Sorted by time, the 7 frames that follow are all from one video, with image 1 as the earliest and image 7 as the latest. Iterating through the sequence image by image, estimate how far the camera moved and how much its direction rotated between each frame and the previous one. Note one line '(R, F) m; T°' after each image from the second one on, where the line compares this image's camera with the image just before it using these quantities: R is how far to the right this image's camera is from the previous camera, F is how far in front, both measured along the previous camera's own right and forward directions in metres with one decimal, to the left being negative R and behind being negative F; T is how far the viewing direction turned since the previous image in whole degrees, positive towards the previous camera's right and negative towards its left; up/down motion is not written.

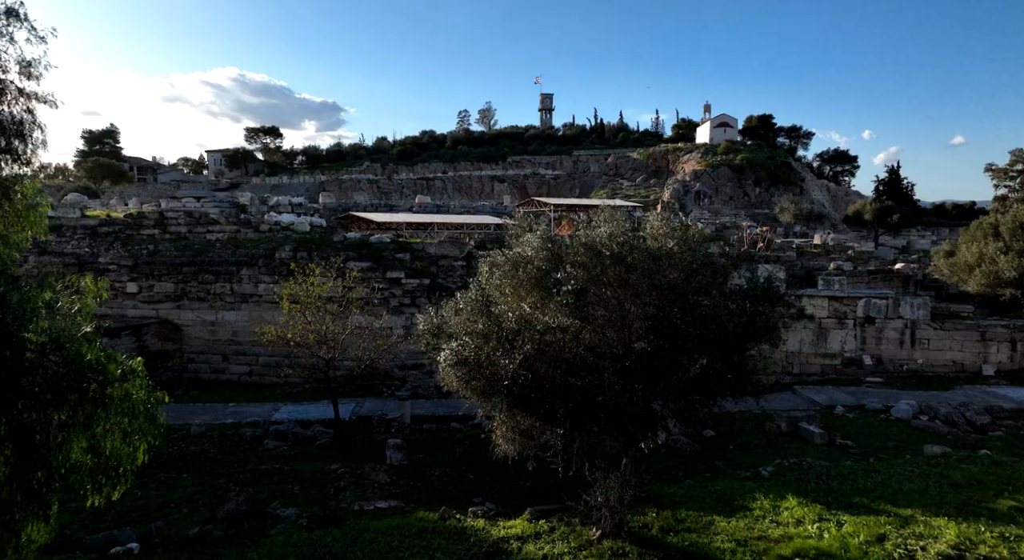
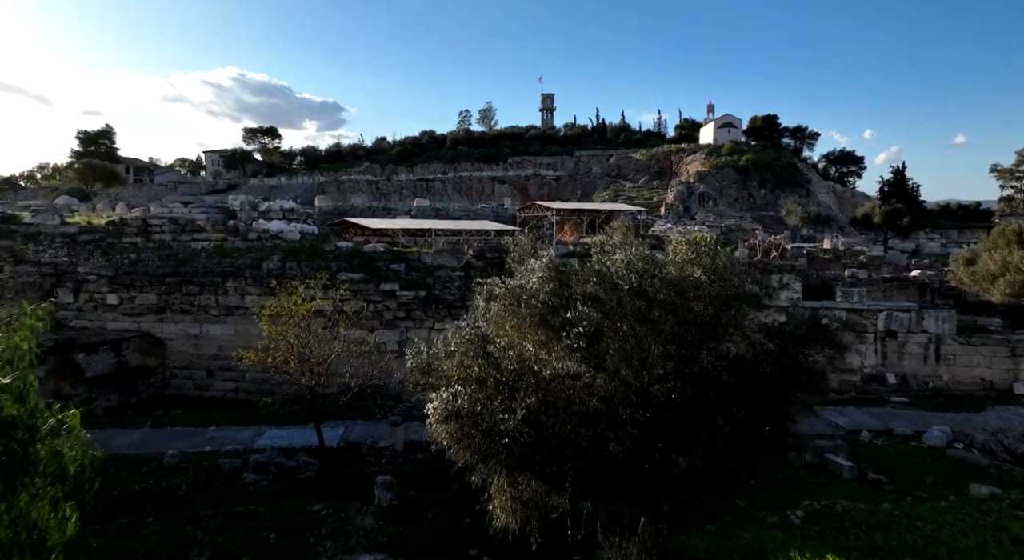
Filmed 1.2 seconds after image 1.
(0.0, +0.5) m; 0°
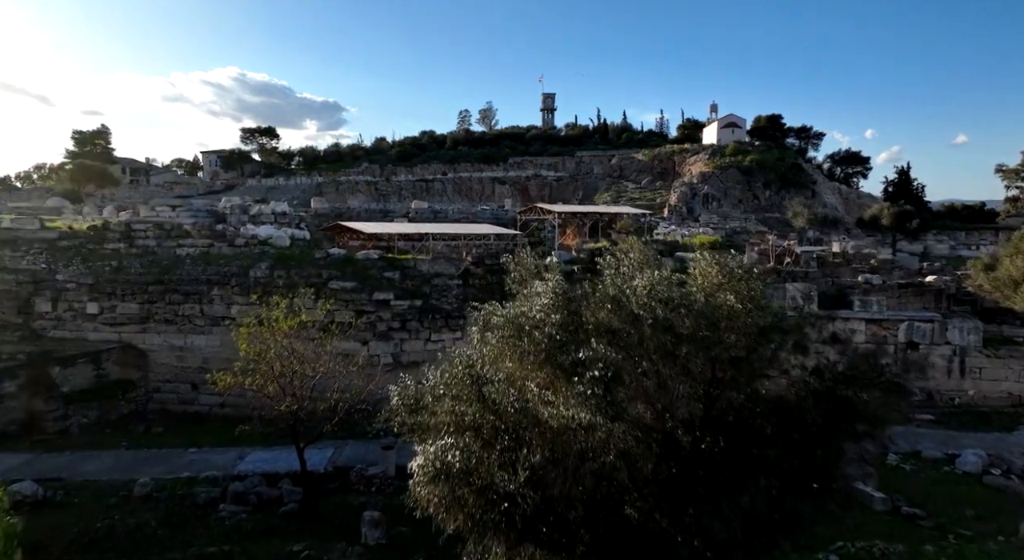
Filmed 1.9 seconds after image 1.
(0.0, +0.5) m; 0°
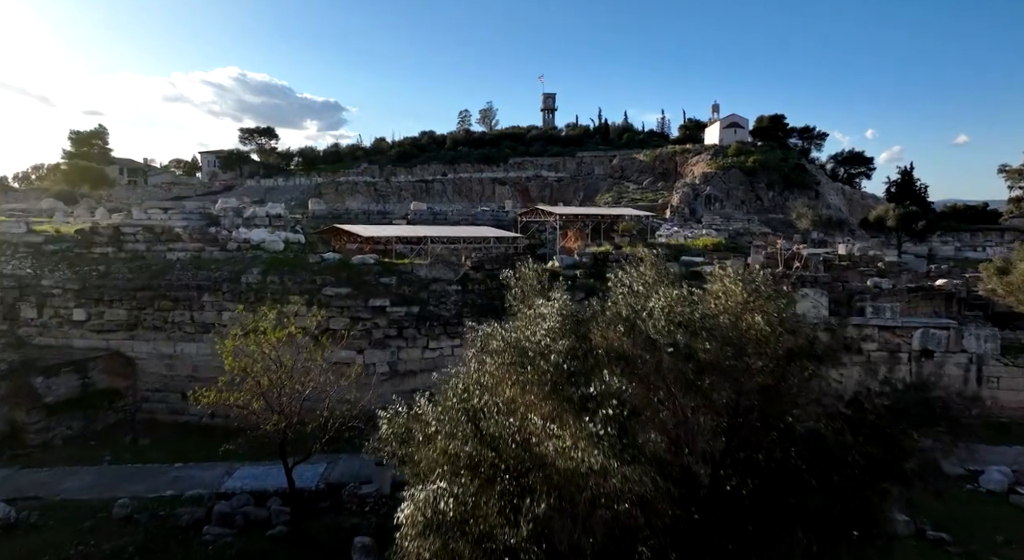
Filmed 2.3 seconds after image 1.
(0.0, +0.3) m; 0°
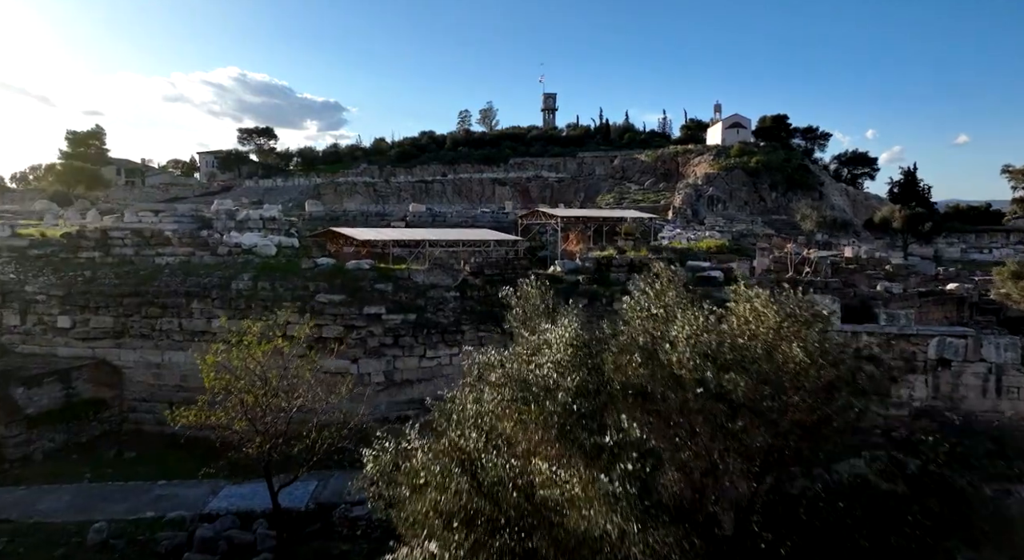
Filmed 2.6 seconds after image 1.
(0.0, +0.3) m; 0°
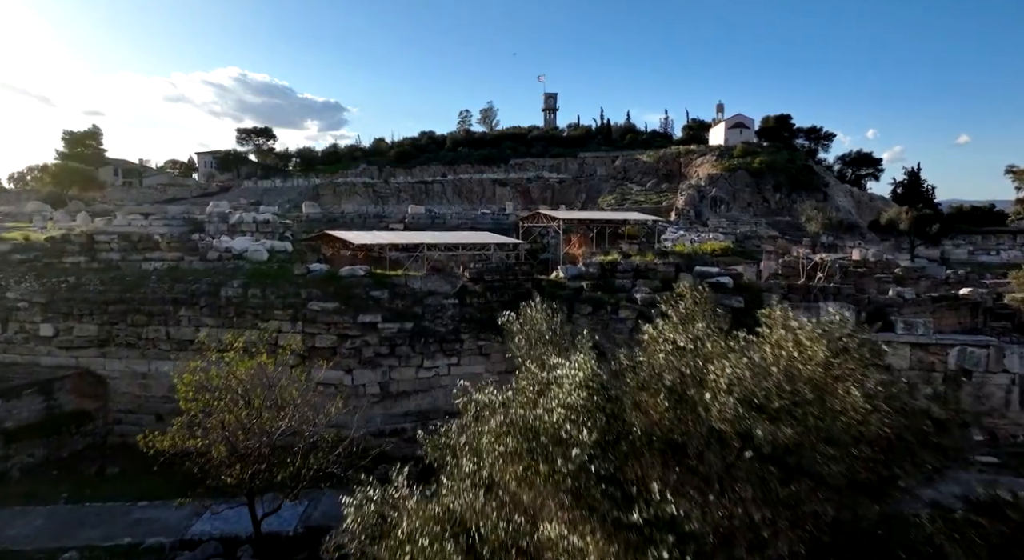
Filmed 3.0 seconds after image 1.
(0.0, +0.3) m; 0°
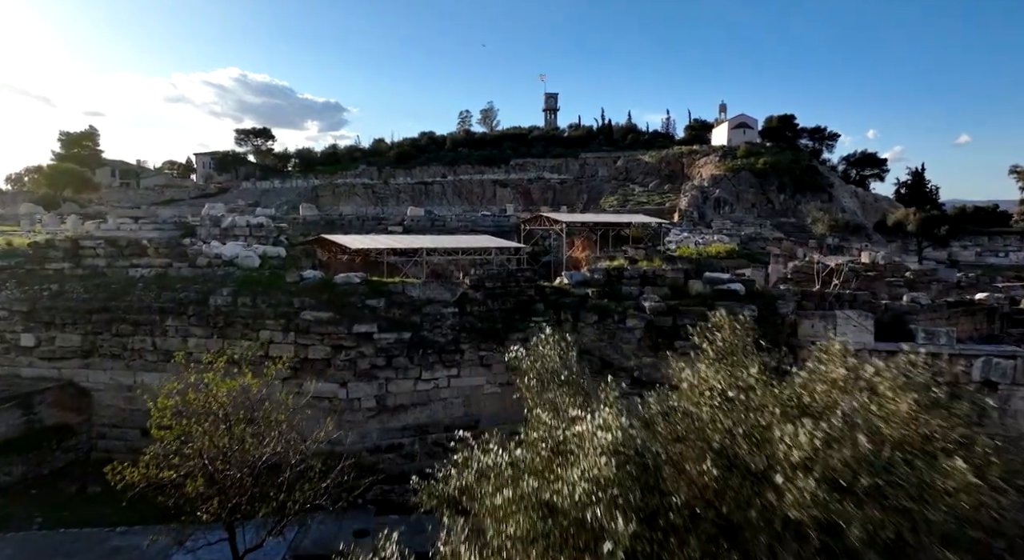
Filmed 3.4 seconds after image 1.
(0.0, +0.4) m; 0°
